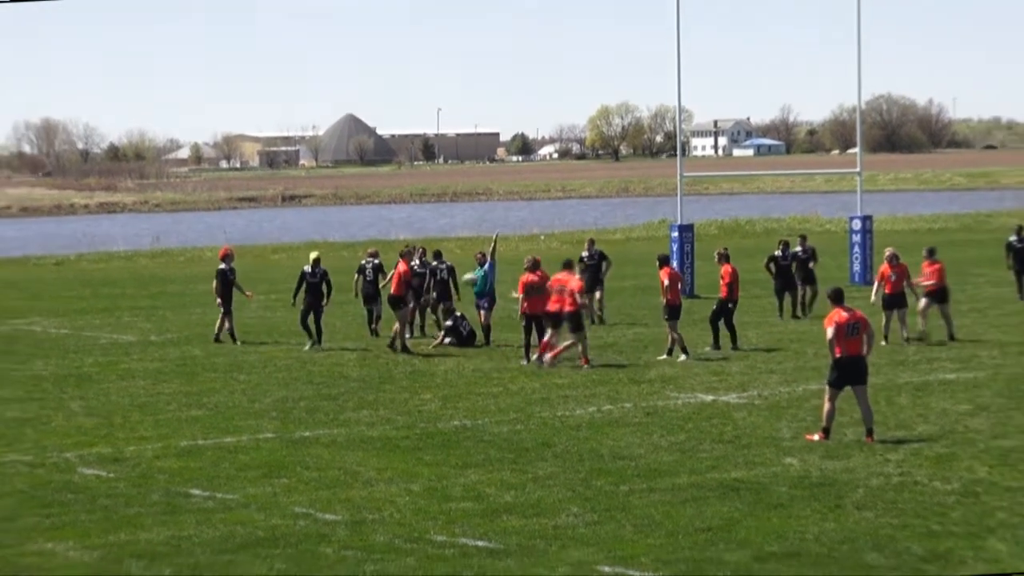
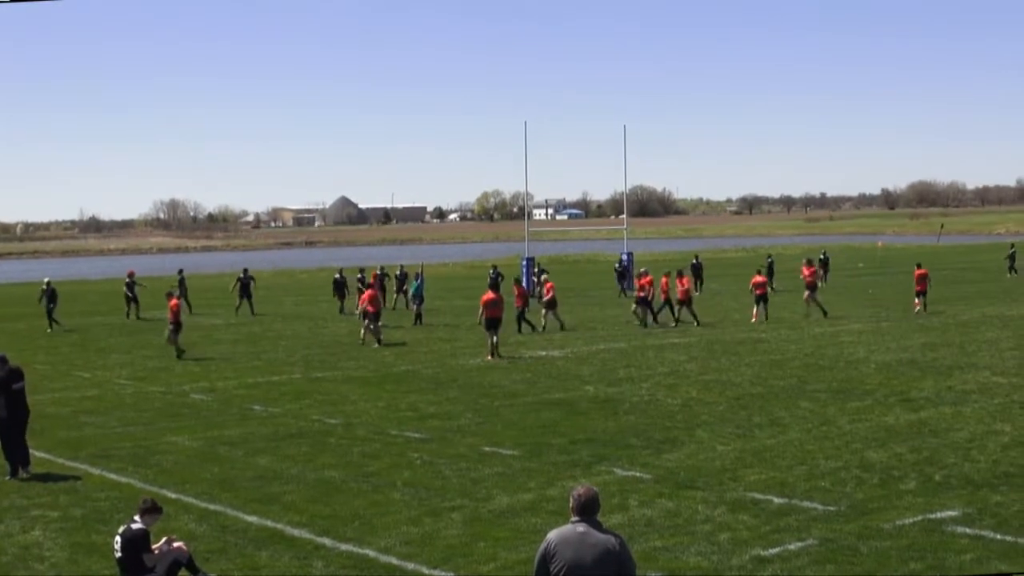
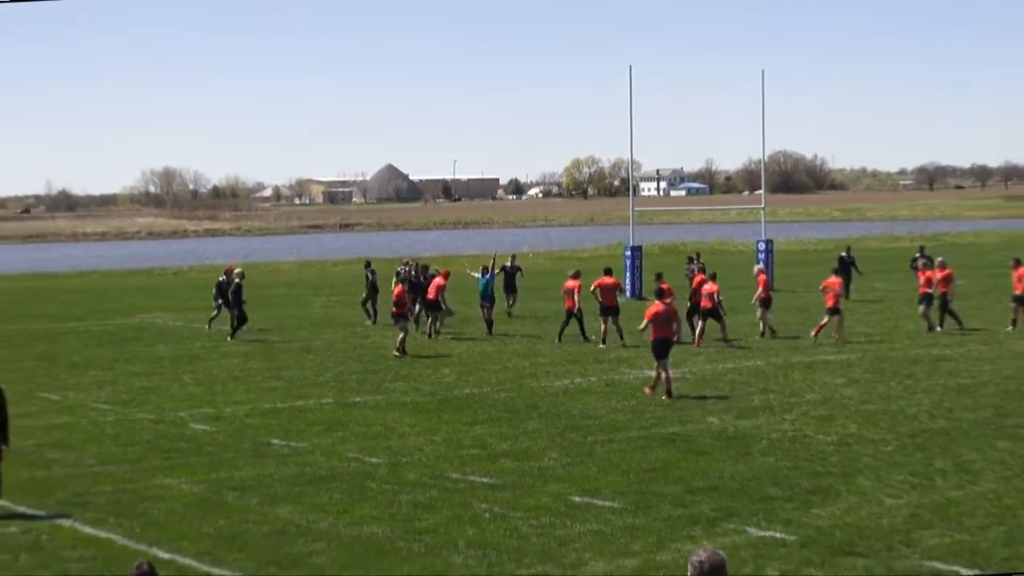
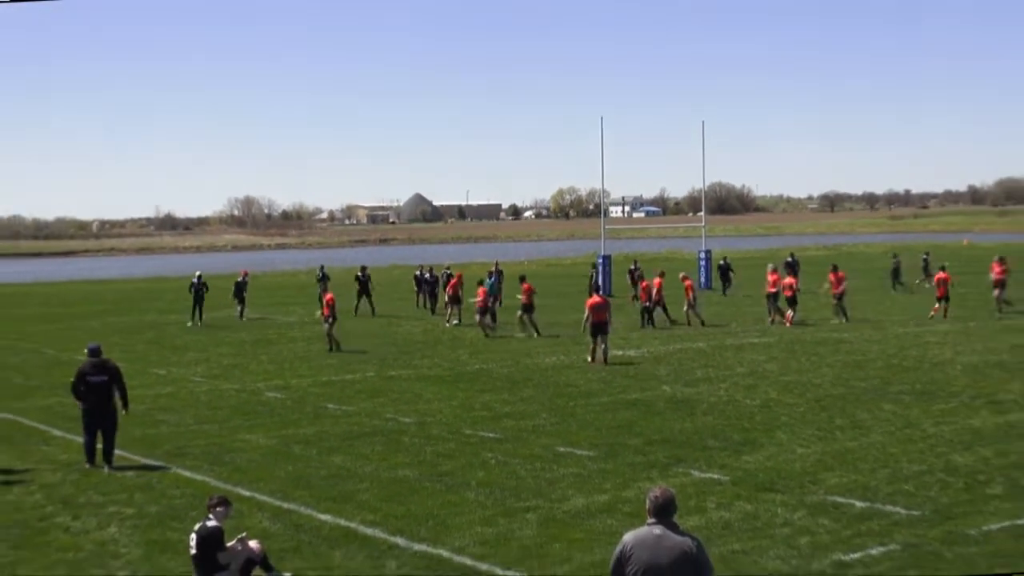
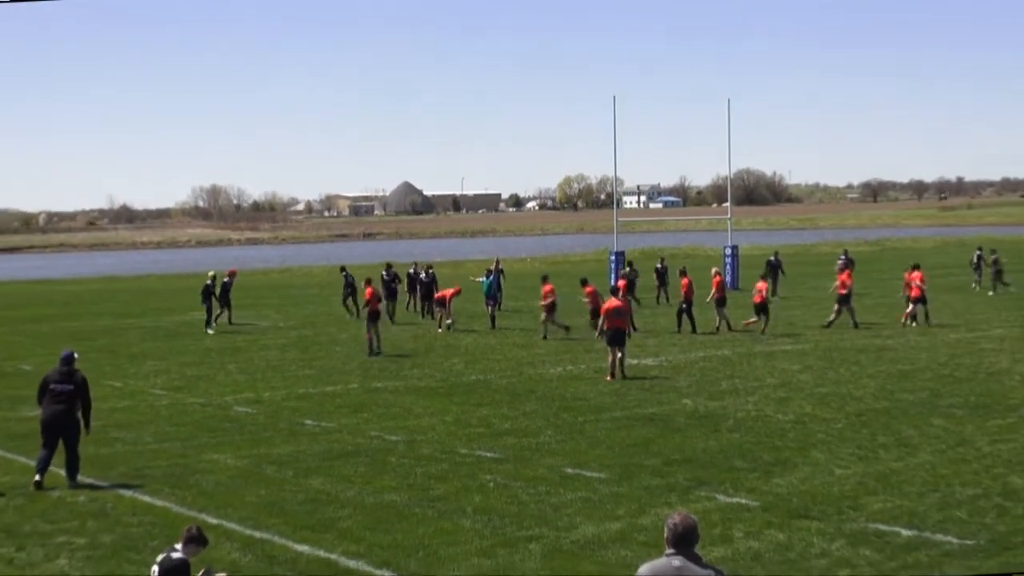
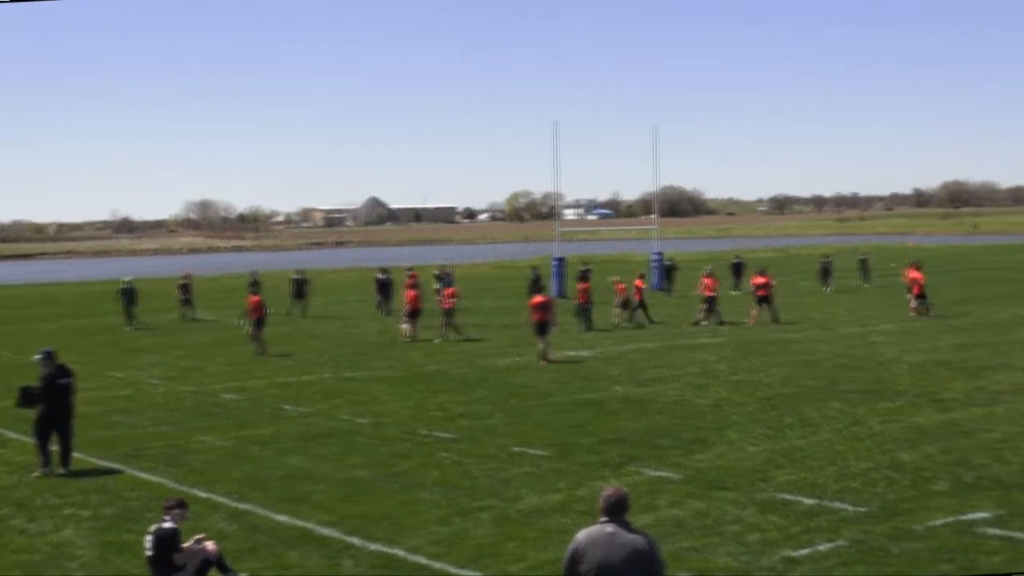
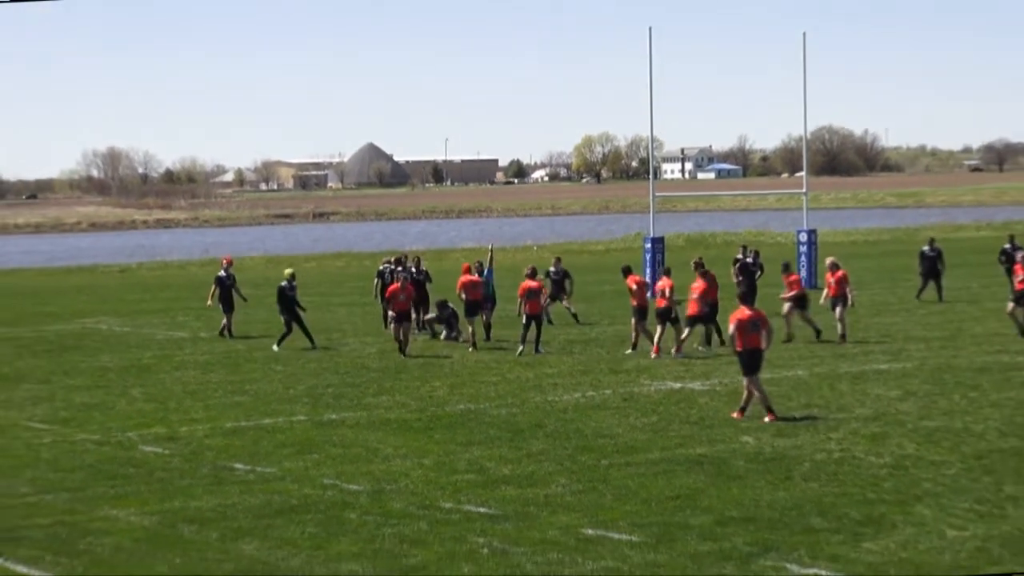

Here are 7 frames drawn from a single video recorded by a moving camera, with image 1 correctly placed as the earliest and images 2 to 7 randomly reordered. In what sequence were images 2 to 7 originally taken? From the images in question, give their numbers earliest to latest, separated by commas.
7, 3, 5, 4, 6, 2
